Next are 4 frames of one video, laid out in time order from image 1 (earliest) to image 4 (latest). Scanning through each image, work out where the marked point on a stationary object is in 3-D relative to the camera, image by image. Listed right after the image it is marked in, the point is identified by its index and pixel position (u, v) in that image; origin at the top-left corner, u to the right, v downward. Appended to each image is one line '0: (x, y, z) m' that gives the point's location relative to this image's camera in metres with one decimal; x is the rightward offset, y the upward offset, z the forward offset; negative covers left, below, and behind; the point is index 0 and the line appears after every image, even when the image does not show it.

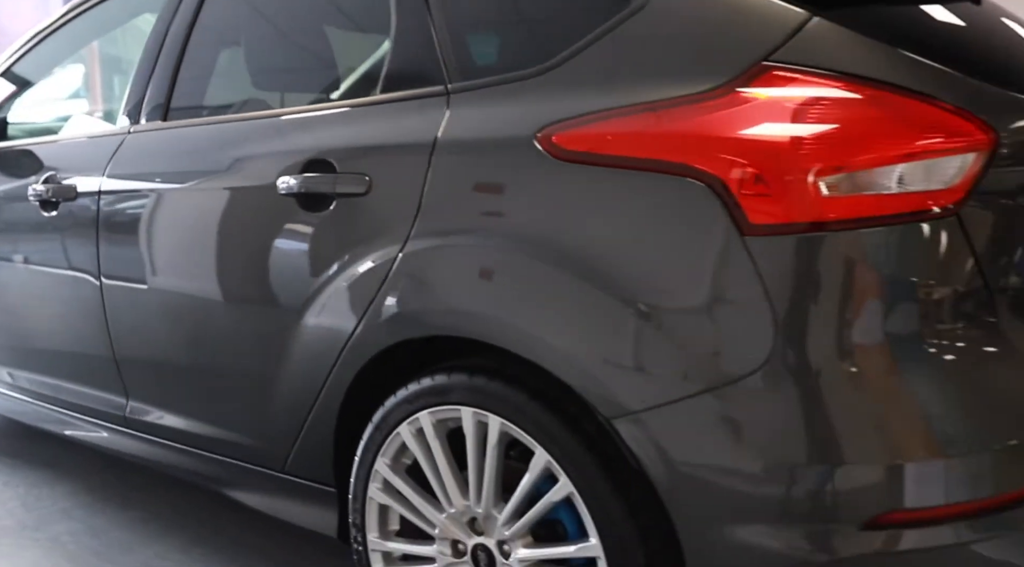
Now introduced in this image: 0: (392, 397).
0: (-0.2, -0.2, +1.3) m
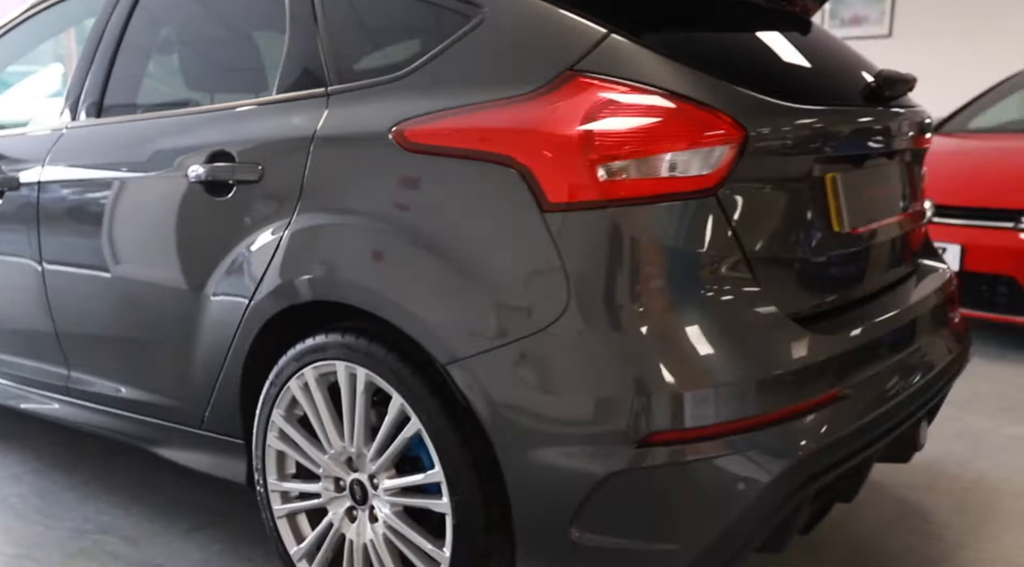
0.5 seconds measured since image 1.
0: (-0.4, -0.1, +1.5) m
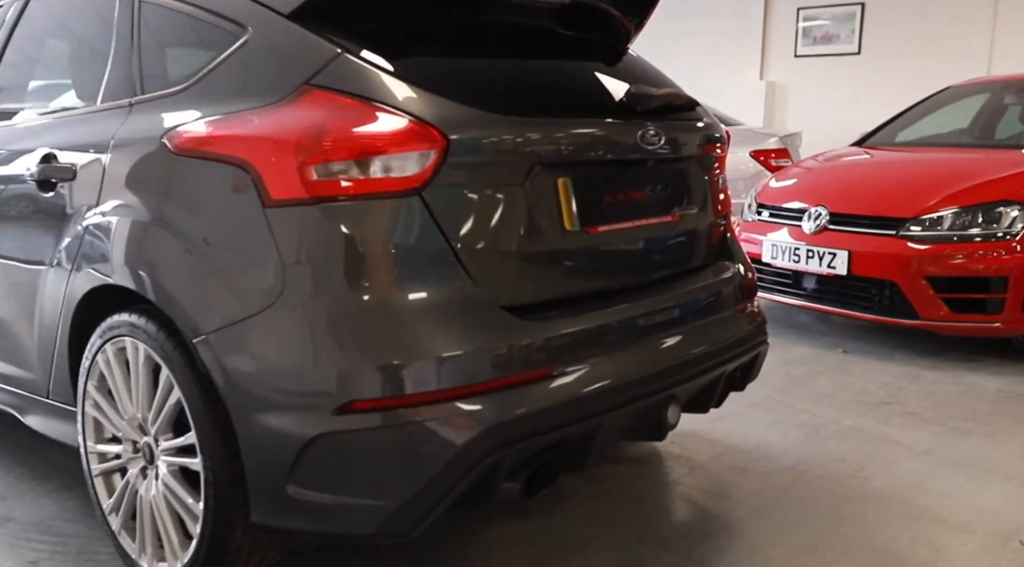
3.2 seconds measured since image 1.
0: (-0.8, -0.1, +1.7) m
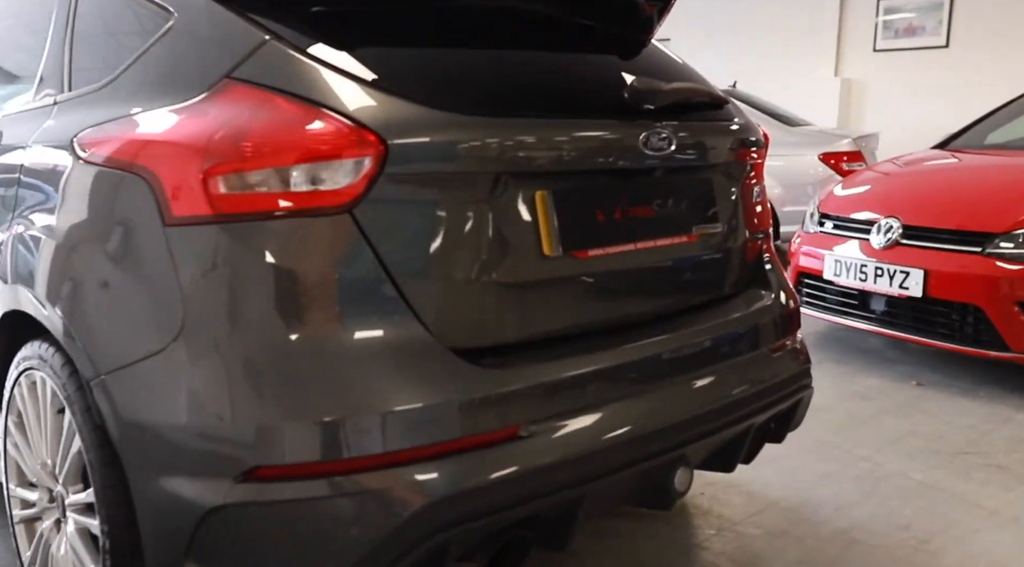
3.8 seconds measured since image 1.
0: (-0.8, -0.1, +1.5) m
